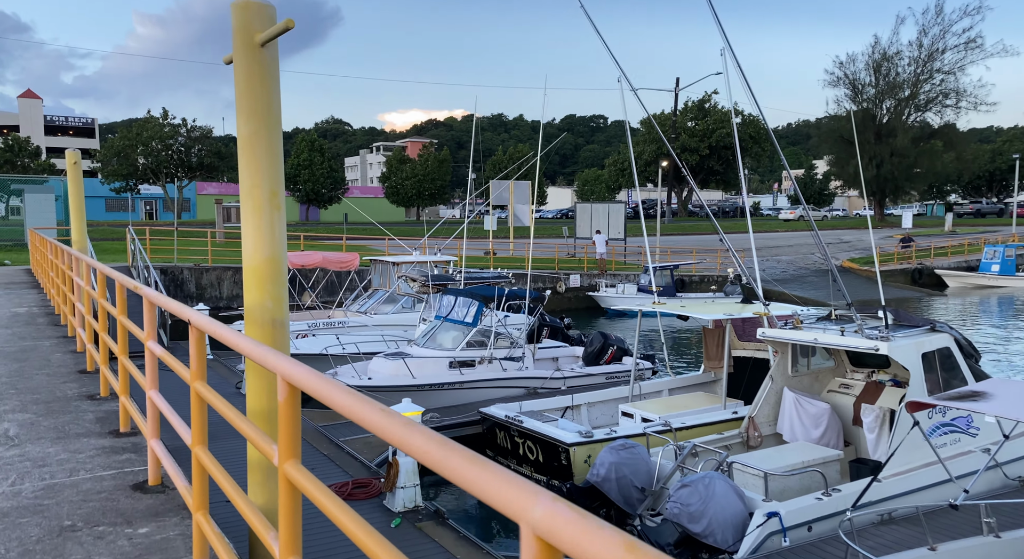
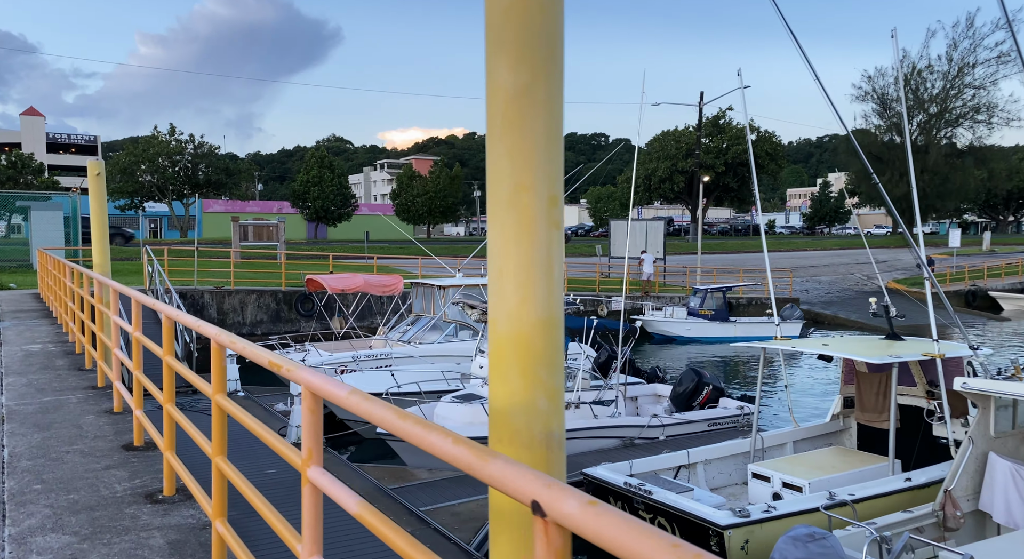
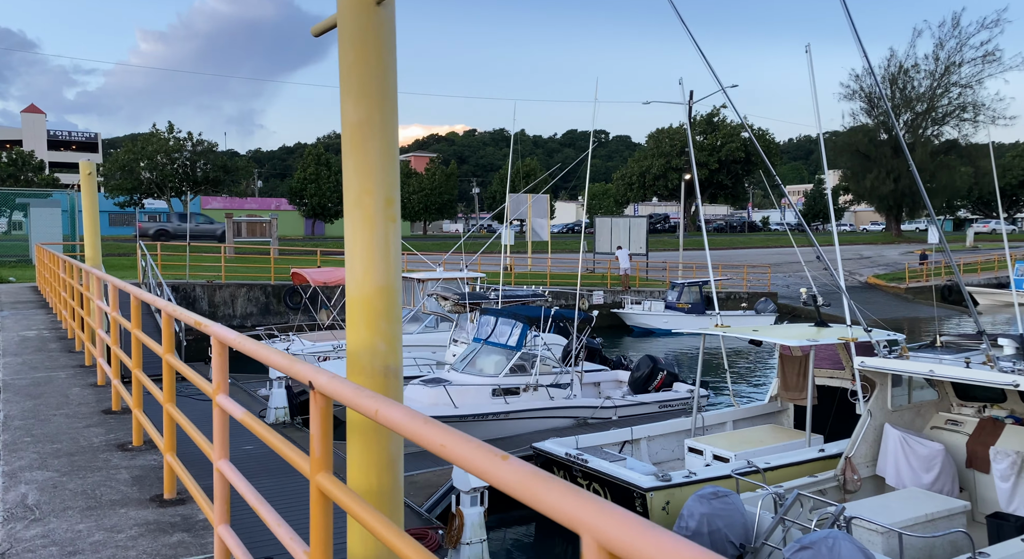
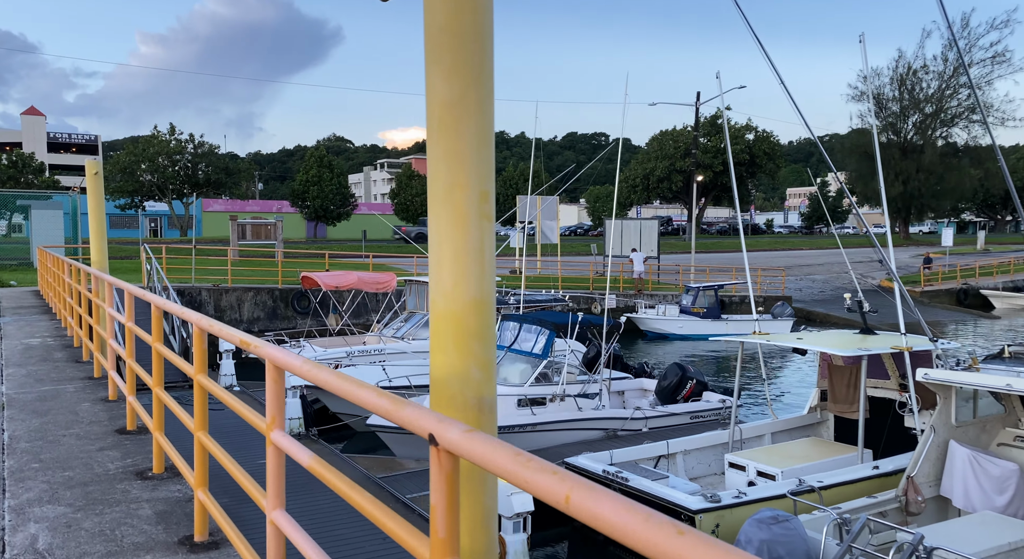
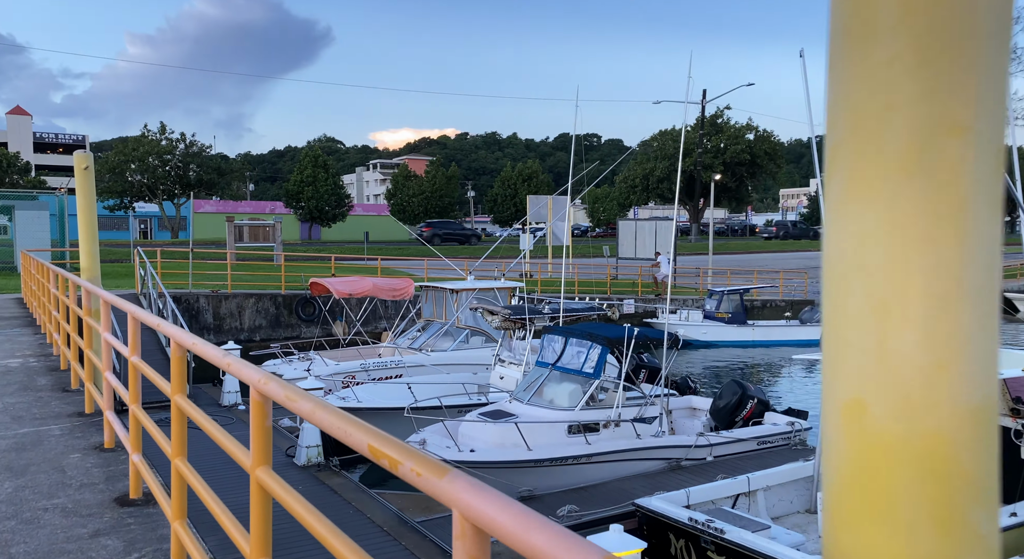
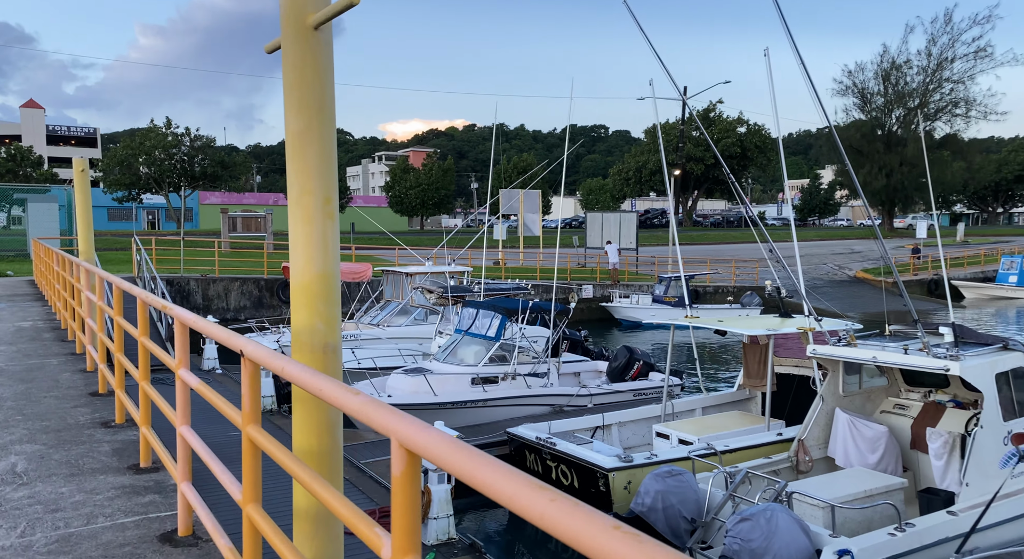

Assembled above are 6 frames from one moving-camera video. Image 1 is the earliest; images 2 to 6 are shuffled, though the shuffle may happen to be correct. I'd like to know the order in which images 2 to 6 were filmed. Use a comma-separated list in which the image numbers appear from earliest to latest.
6, 3, 4, 2, 5
